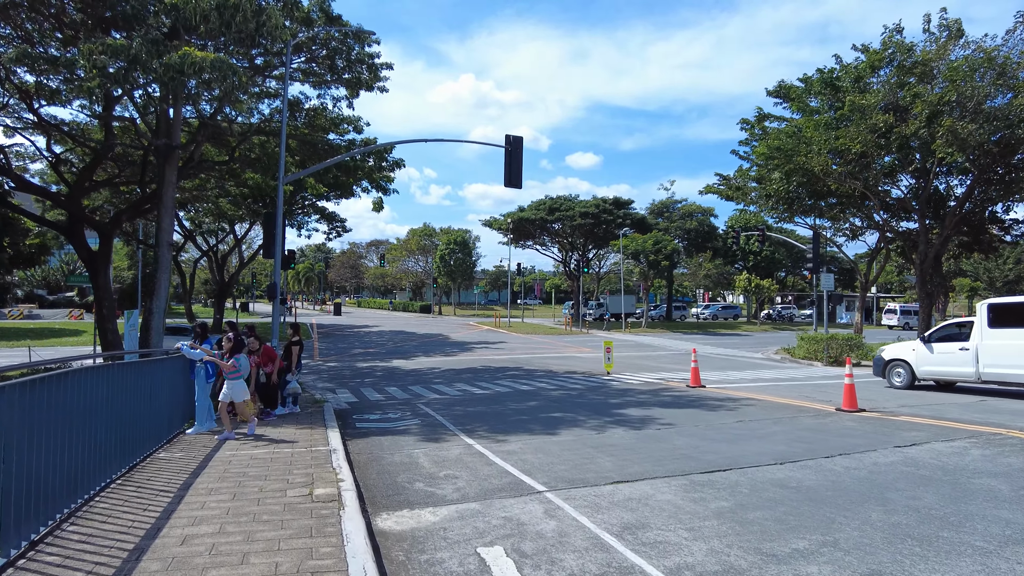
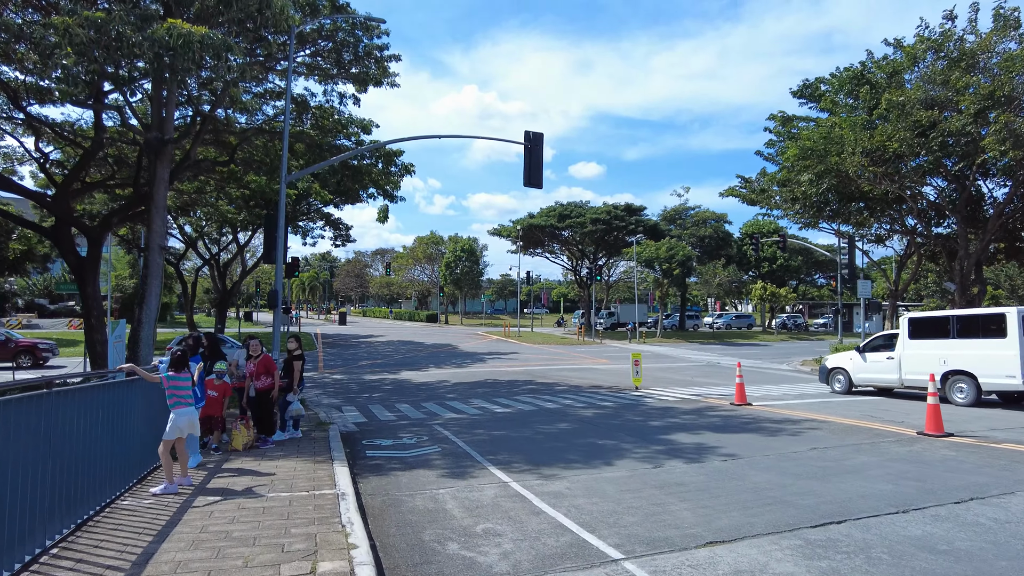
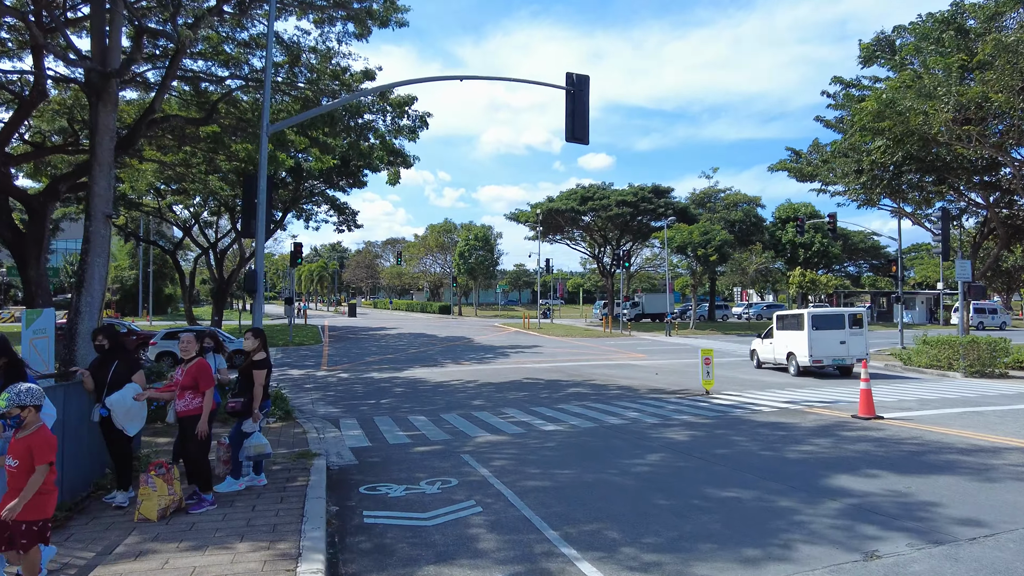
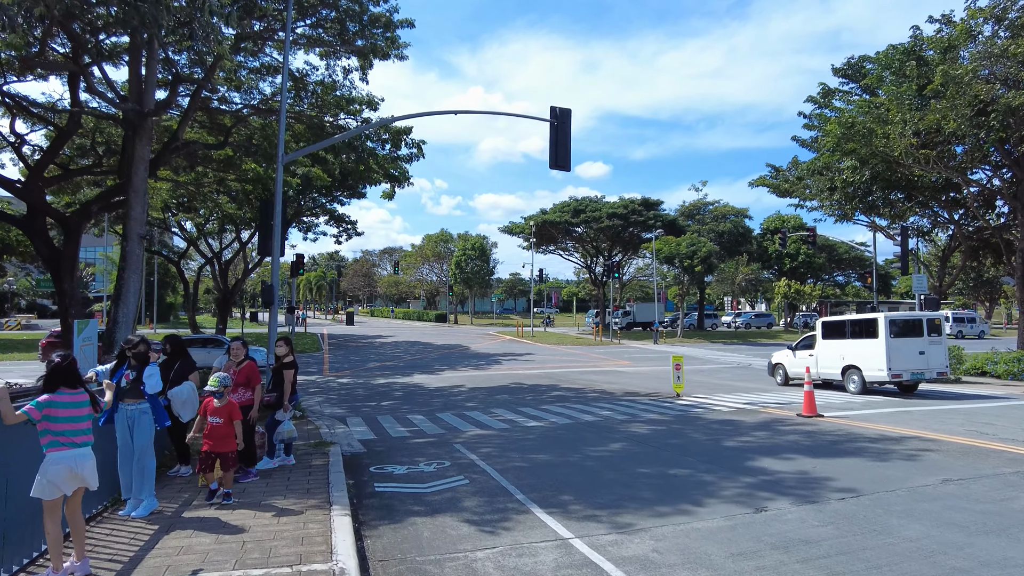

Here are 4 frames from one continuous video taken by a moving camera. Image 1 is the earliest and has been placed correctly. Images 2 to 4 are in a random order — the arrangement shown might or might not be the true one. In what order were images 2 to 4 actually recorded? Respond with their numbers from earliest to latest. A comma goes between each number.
2, 4, 3
